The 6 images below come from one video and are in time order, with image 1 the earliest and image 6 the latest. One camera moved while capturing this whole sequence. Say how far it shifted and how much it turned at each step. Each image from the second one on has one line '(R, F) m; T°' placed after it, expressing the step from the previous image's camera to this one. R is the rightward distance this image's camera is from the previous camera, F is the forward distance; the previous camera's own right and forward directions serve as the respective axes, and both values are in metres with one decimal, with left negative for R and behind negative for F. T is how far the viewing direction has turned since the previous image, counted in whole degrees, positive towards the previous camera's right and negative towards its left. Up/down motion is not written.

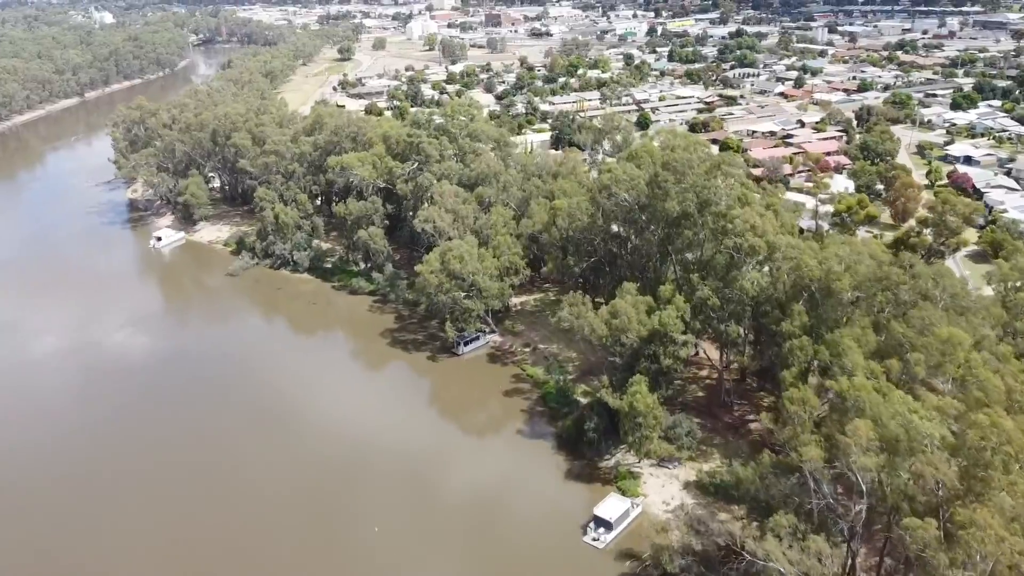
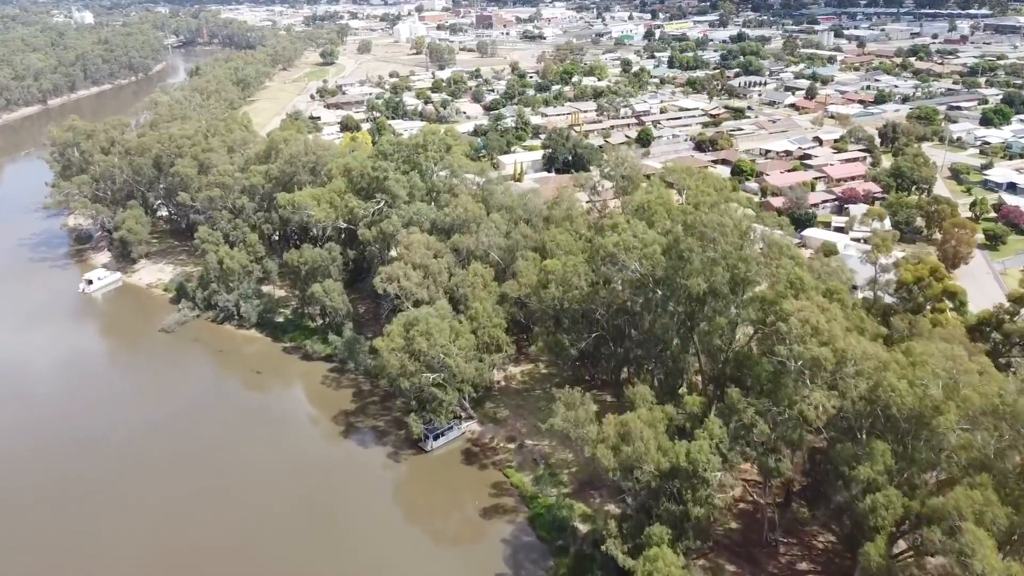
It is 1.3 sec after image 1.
(+0.4, +5.6) m; 0°
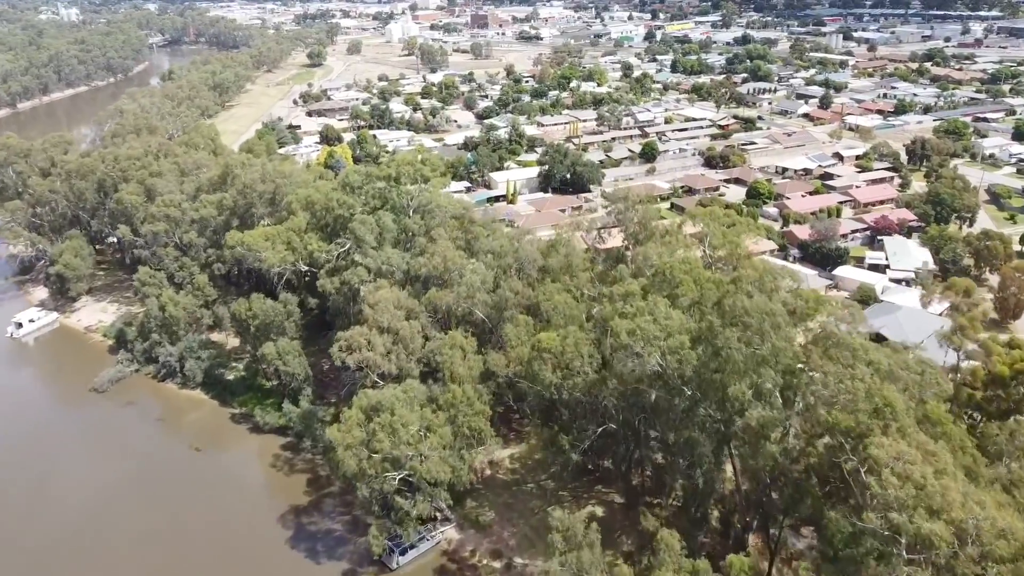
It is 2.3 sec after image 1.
(+0.2, +4.5) m; 0°
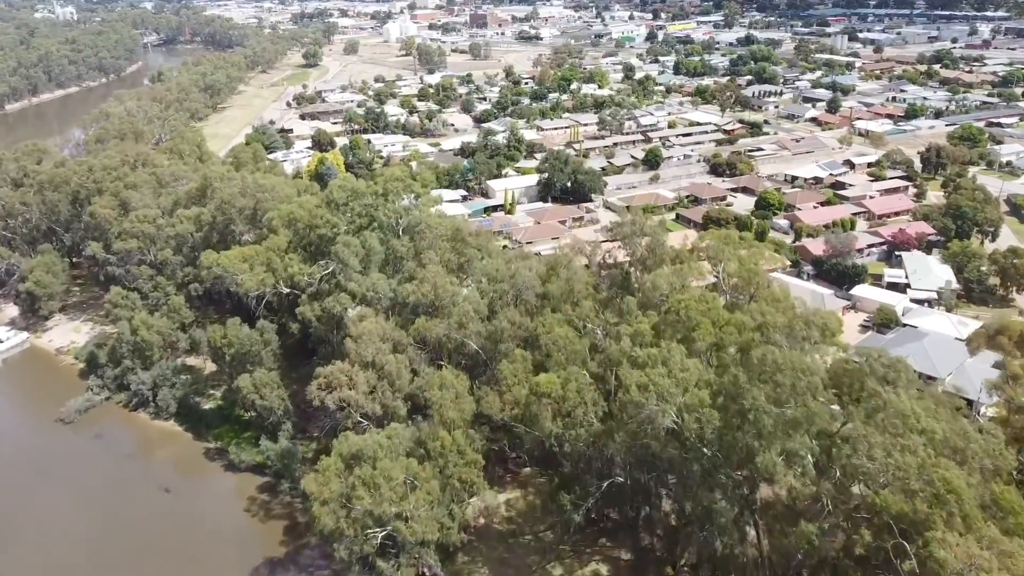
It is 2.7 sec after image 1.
(+0.1, +1.9) m; 0°
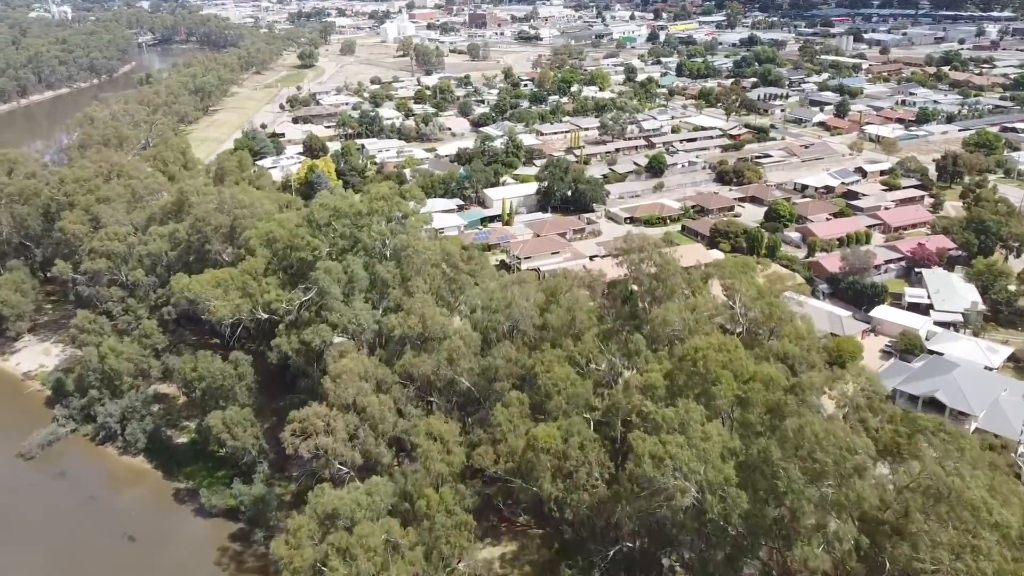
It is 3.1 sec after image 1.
(+0.1, +1.9) m; 0°
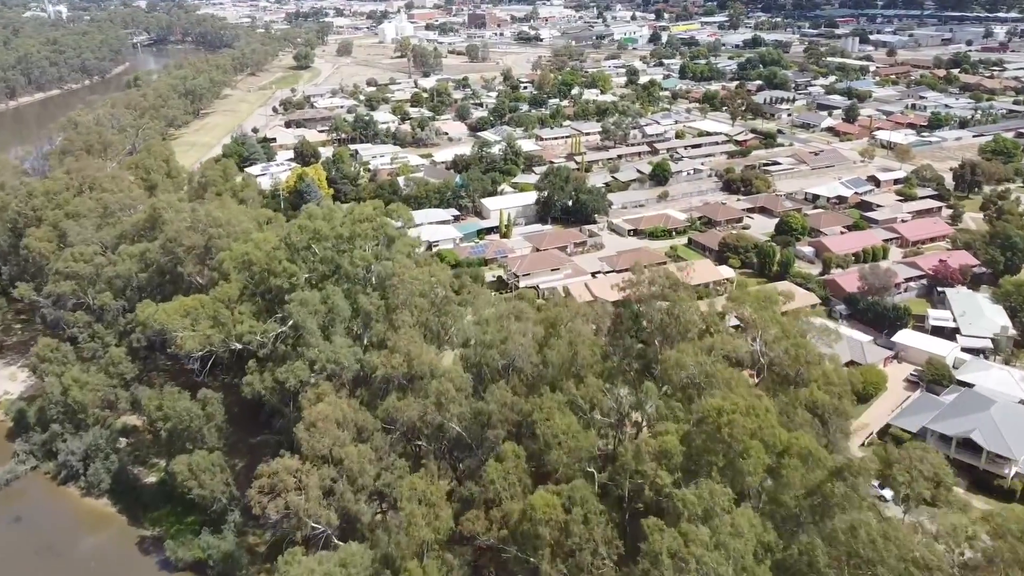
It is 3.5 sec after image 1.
(+0.1, +1.9) m; 0°
